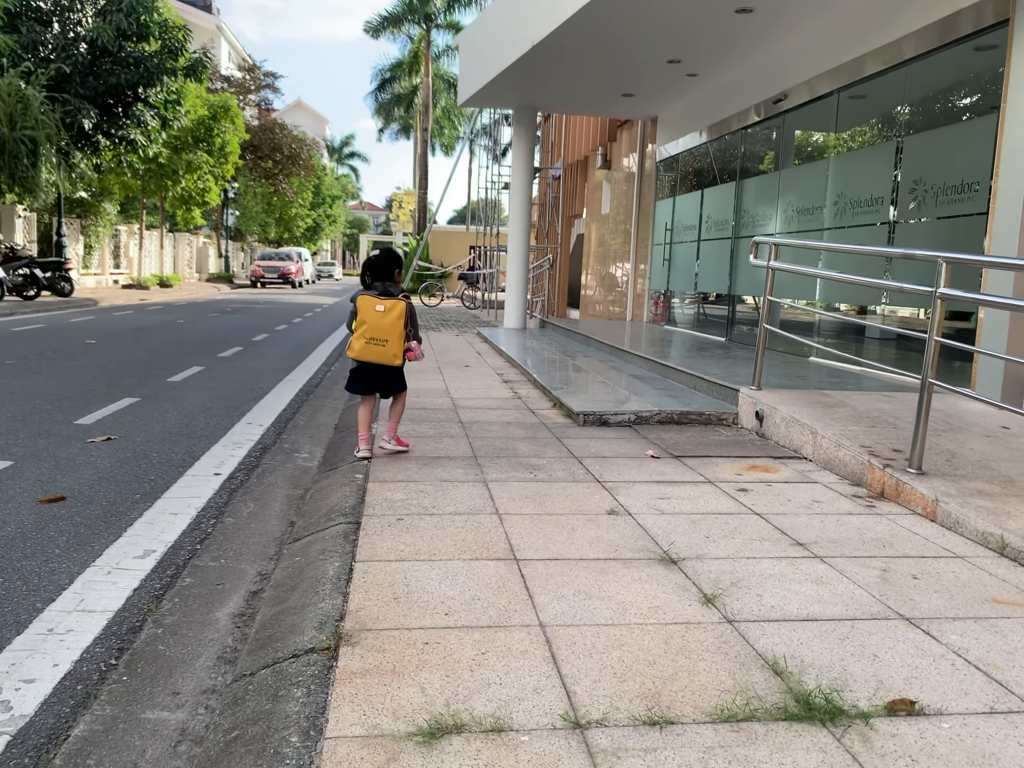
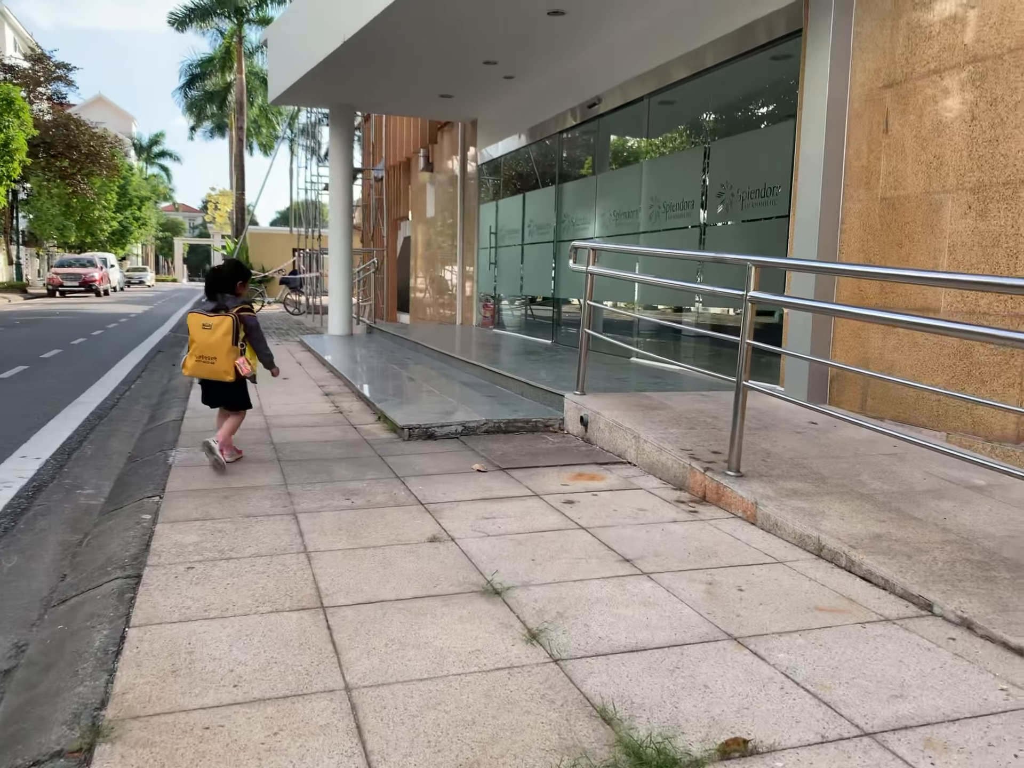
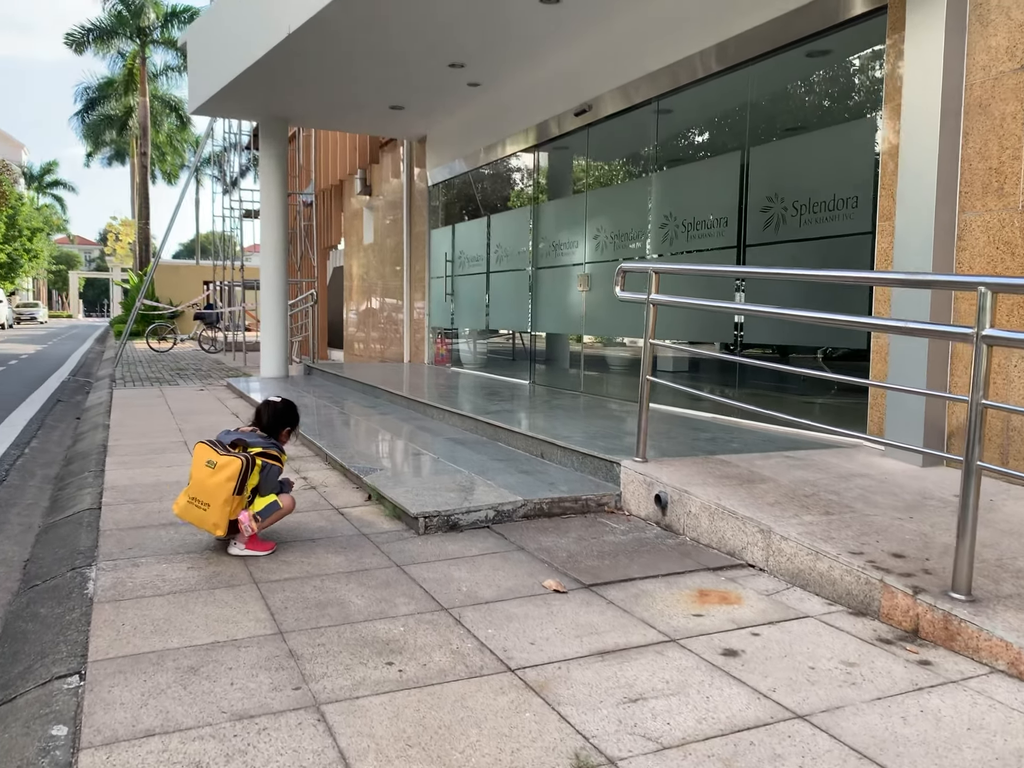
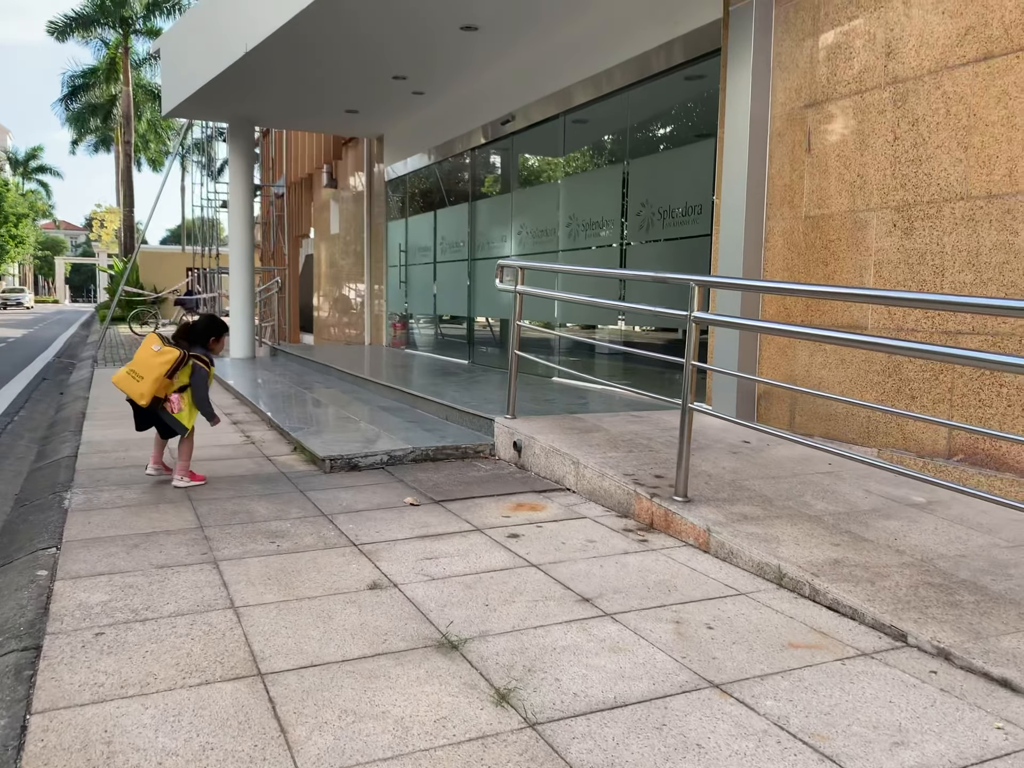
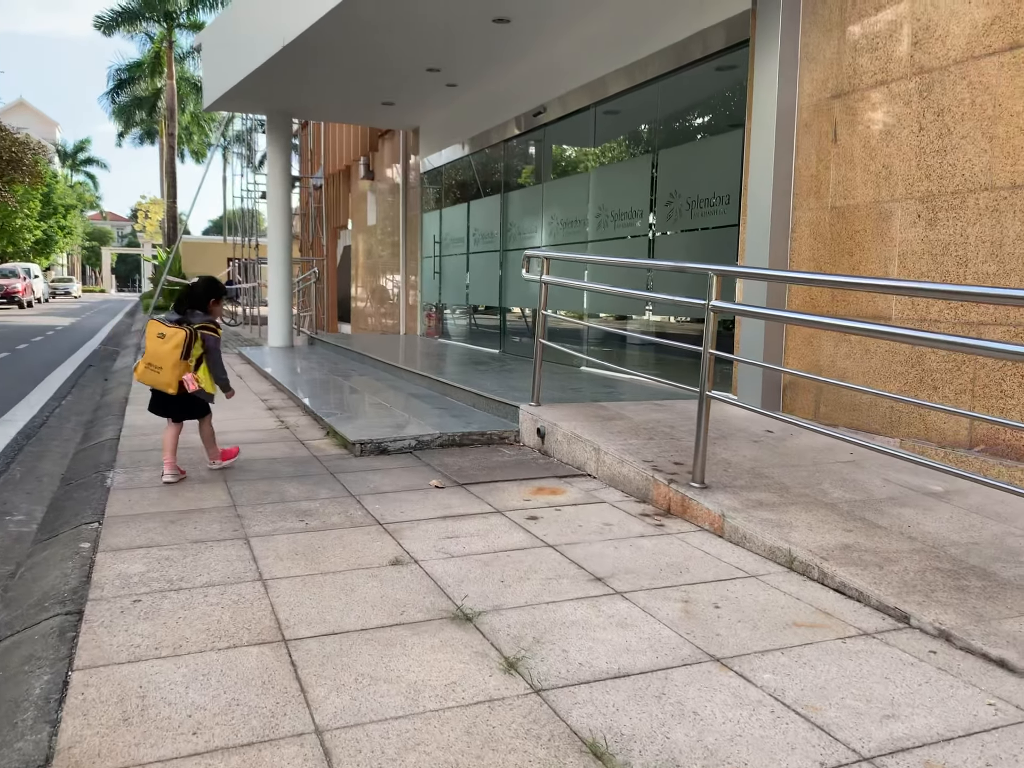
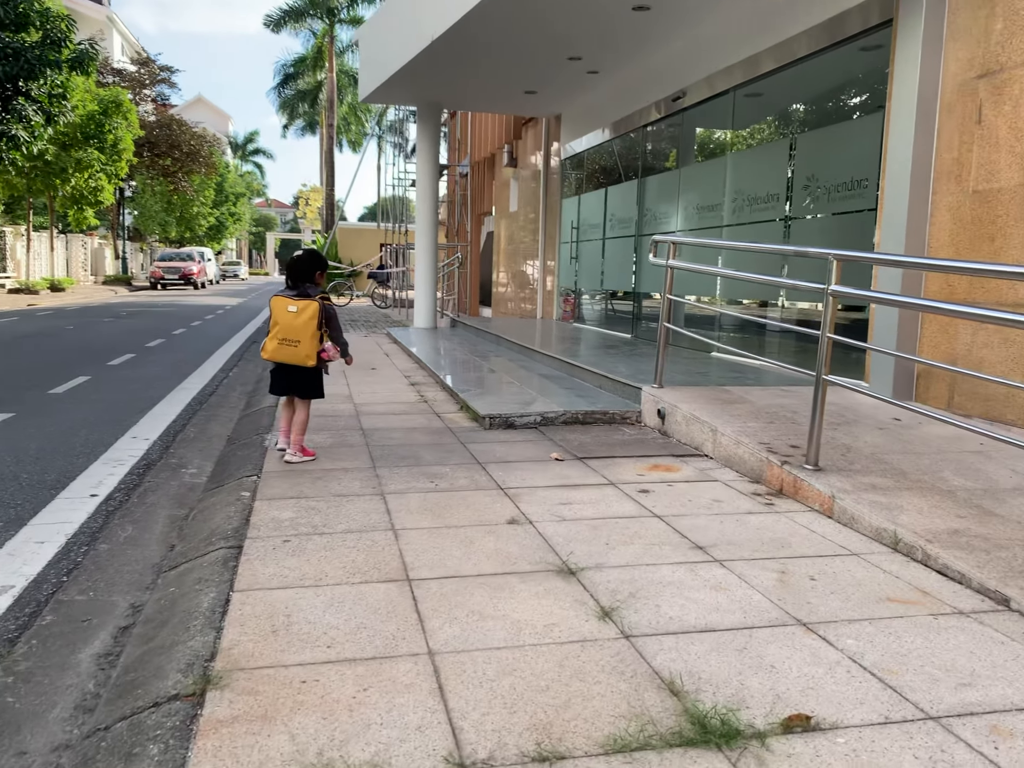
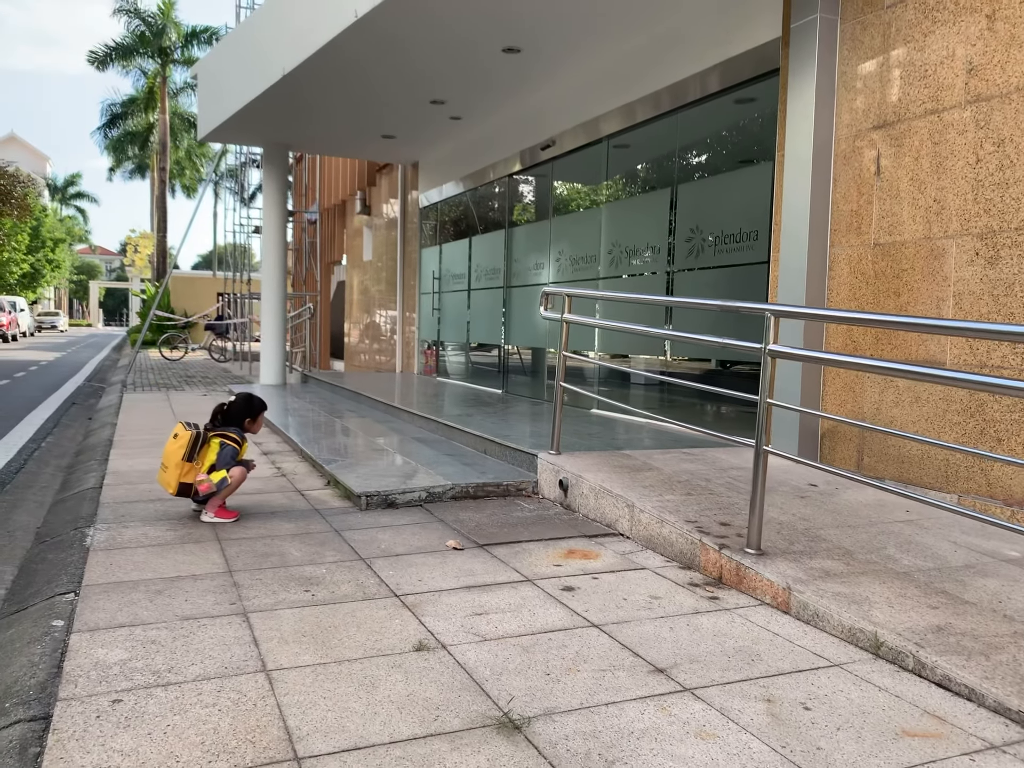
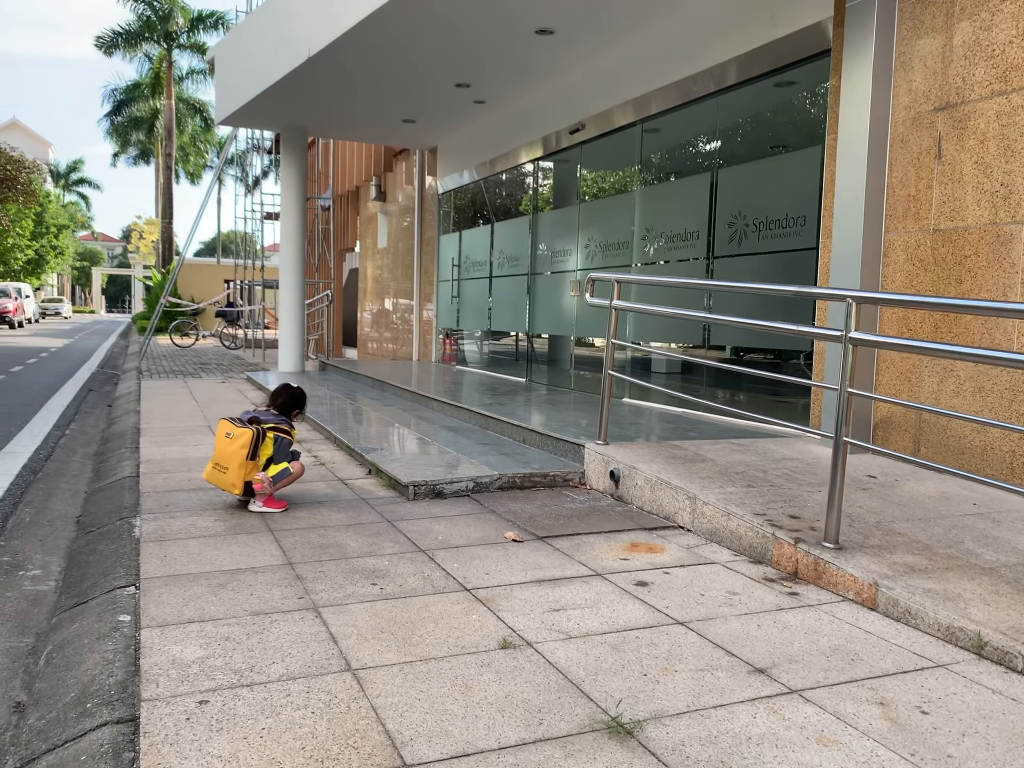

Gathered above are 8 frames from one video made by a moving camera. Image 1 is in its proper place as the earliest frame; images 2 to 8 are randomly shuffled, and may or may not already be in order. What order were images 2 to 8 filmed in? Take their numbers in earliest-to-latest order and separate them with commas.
6, 2, 5, 4, 7, 8, 3
